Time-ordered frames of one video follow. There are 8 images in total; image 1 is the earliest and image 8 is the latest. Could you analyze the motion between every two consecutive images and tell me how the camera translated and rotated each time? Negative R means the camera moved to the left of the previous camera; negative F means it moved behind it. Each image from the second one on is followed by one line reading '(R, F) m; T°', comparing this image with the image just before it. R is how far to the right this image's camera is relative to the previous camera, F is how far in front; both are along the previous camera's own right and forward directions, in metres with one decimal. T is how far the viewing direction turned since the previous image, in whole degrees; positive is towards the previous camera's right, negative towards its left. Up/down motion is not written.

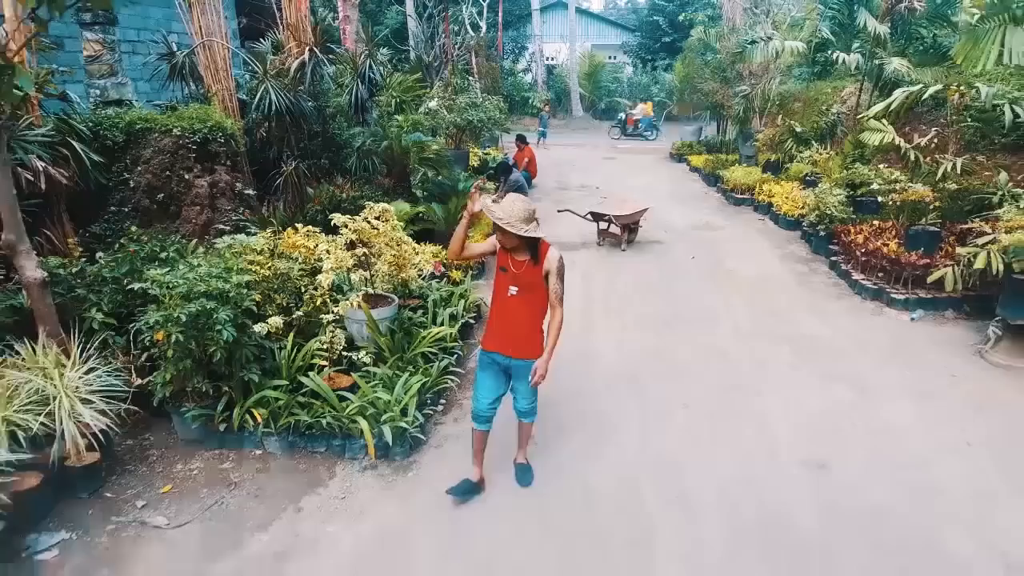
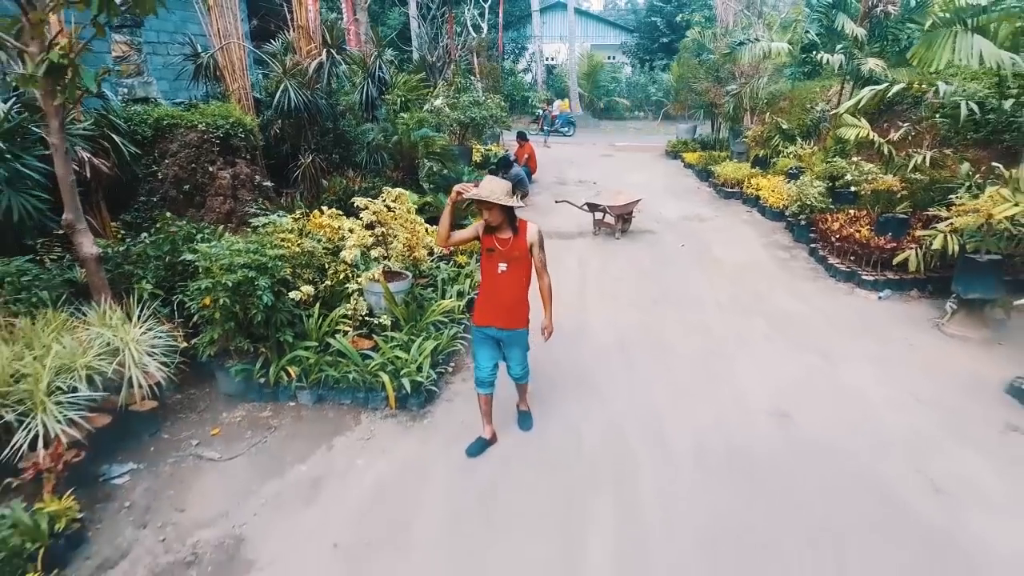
(0.0, -0.4) m; 0°
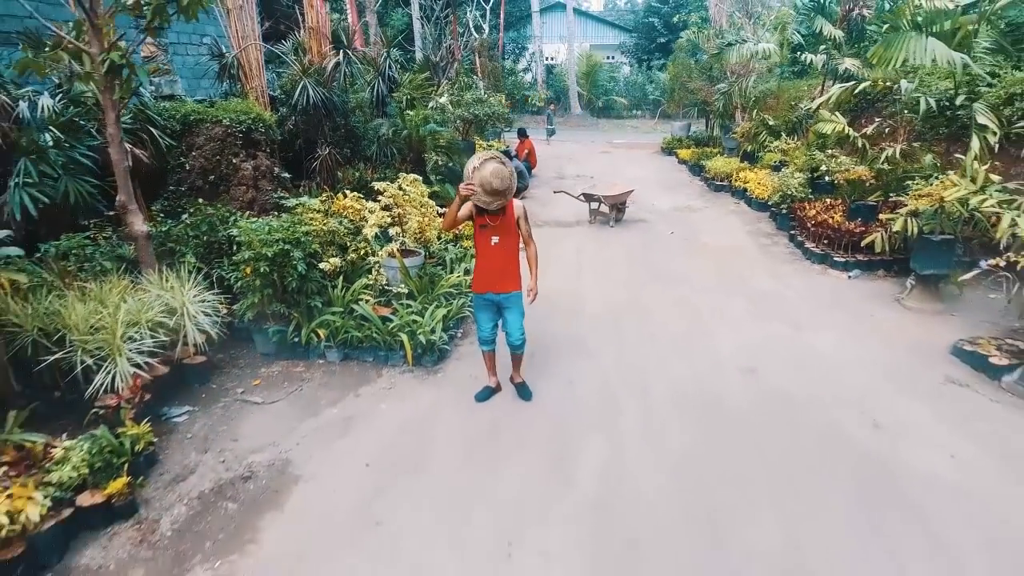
(0.0, -0.5) m; 0°
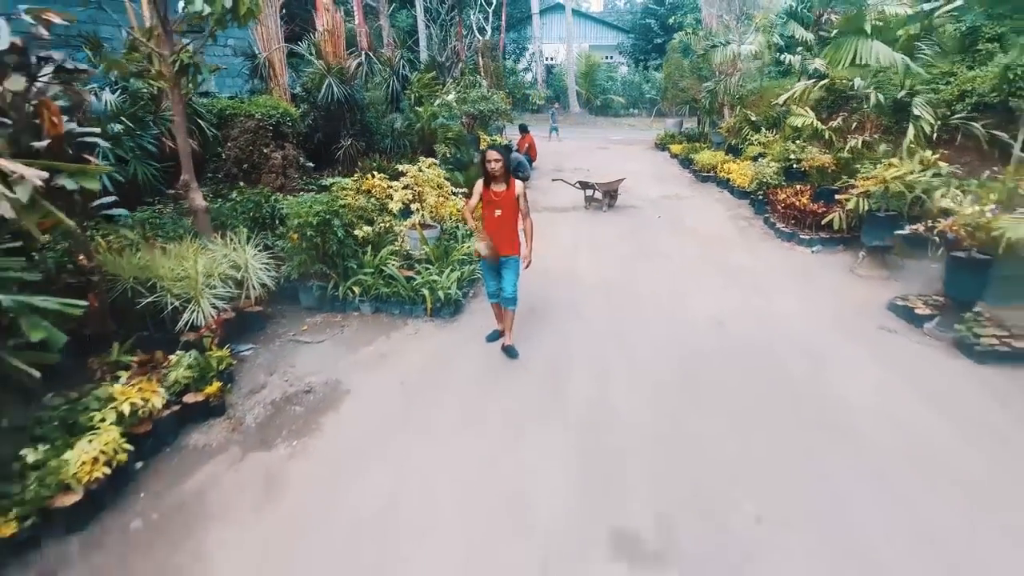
(0.0, -0.7) m; 0°
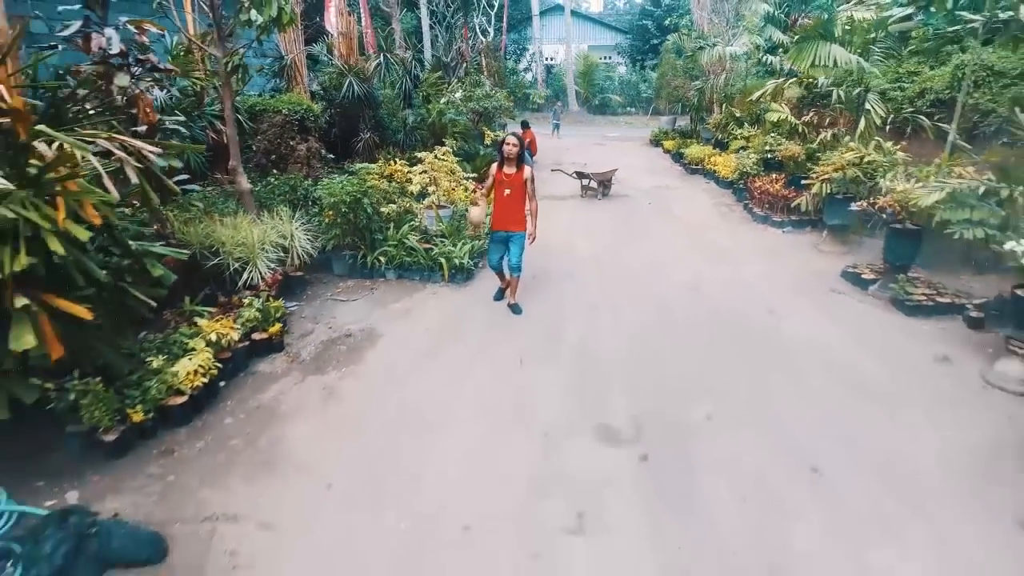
(0.0, -0.7) m; 0°
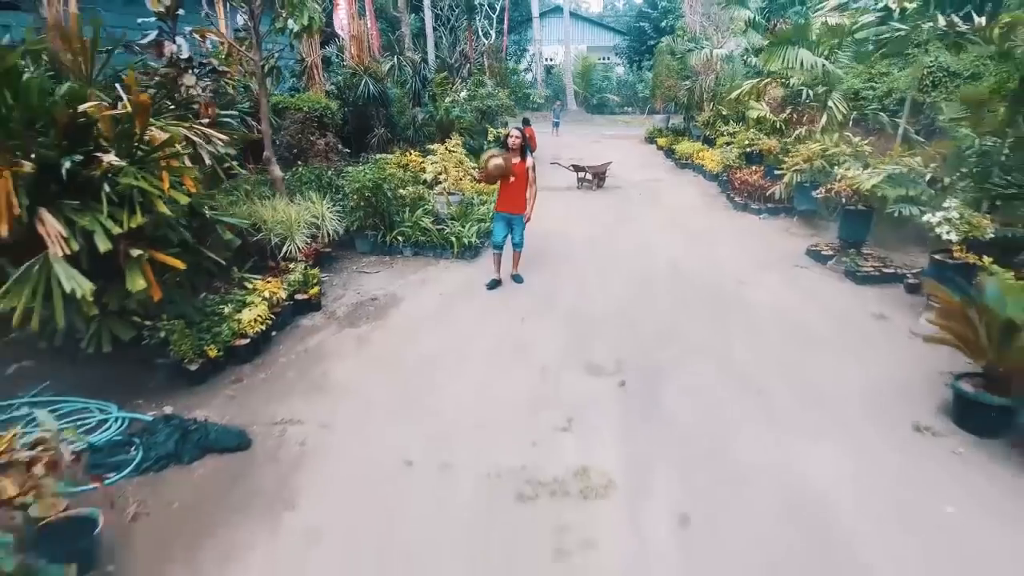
(0.0, -0.7) m; 0°
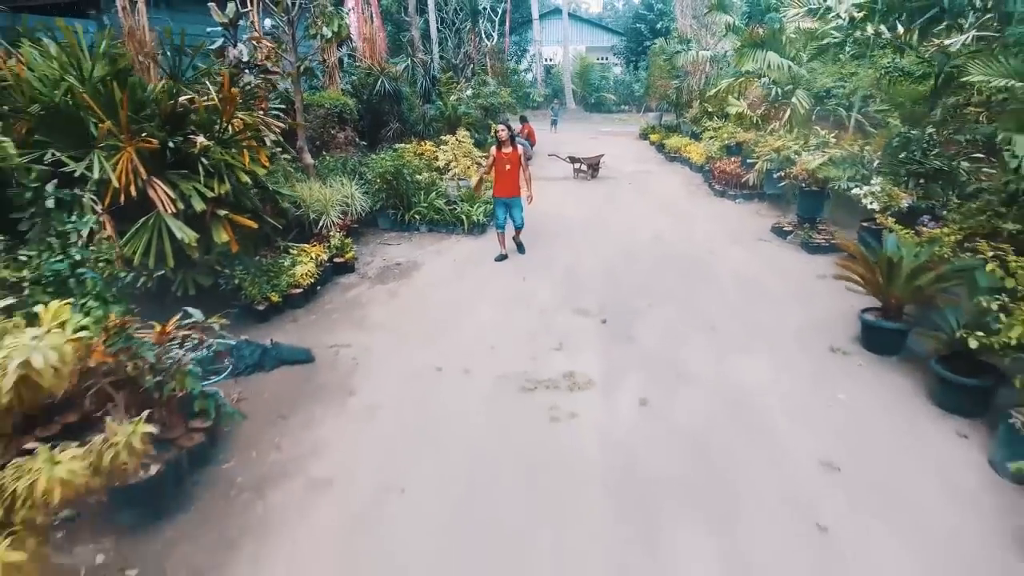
(0.0, -0.9) m; 0°
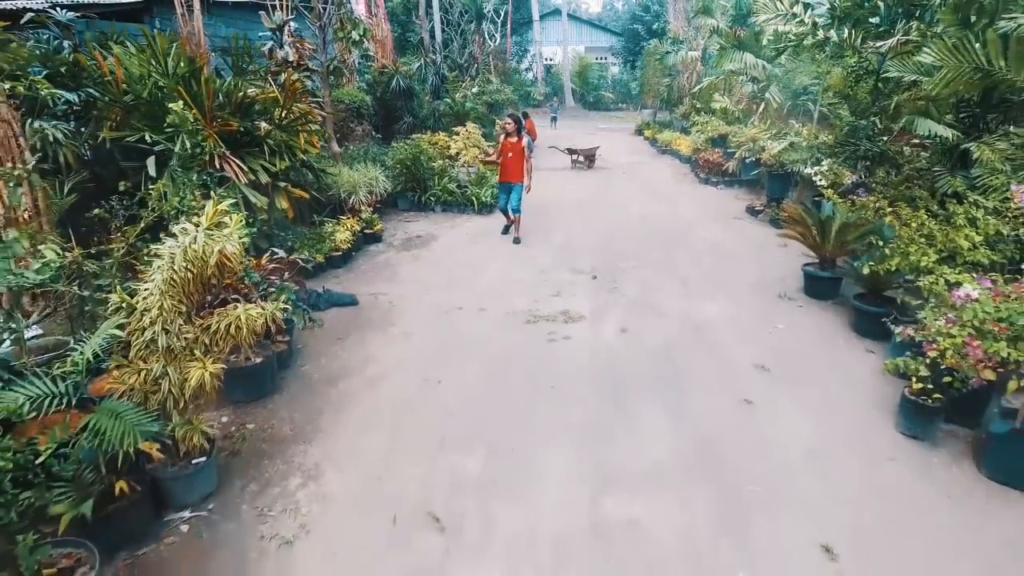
(0.0, -0.9) m; 0°
